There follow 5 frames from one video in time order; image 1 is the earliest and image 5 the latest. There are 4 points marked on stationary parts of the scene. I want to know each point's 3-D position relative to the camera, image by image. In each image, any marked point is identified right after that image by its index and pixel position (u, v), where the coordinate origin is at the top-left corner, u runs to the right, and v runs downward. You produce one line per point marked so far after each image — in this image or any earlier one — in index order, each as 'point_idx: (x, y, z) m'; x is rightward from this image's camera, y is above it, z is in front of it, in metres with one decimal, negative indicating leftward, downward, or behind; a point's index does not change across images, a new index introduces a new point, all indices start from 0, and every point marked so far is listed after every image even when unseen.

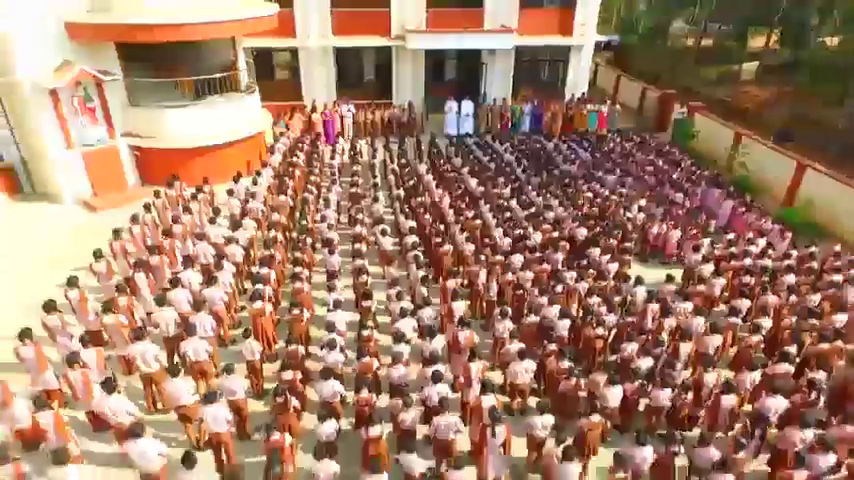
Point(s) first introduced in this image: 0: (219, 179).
0: (-4.1, +1.4, +12.4) m
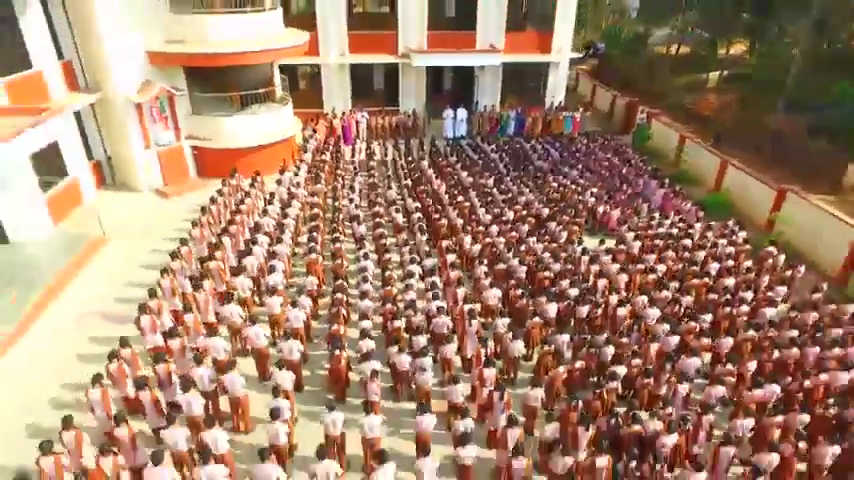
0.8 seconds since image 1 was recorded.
0: (-4.0, +1.9, +15.4) m
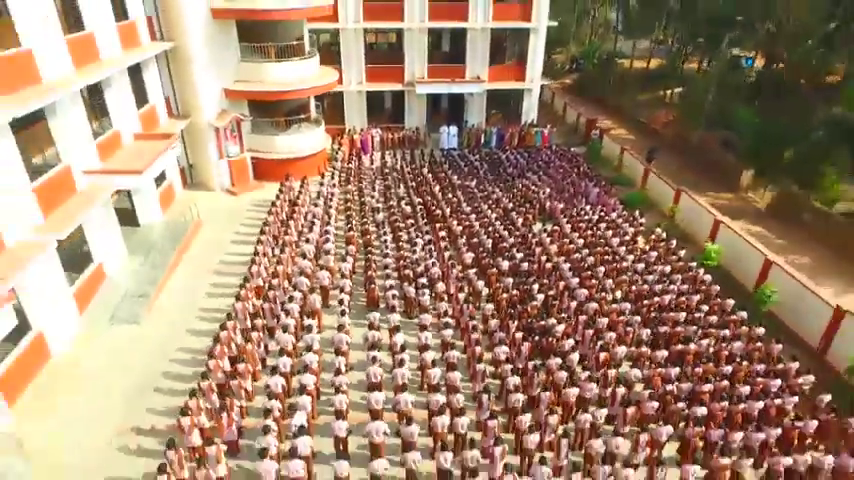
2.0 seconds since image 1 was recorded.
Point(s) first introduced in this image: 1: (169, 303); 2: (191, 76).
0: (-4.0, +2.3, +20.5) m
1: (-5.7, -1.4, +13.5) m
2: (-6.9, +4.7, +17.5) m
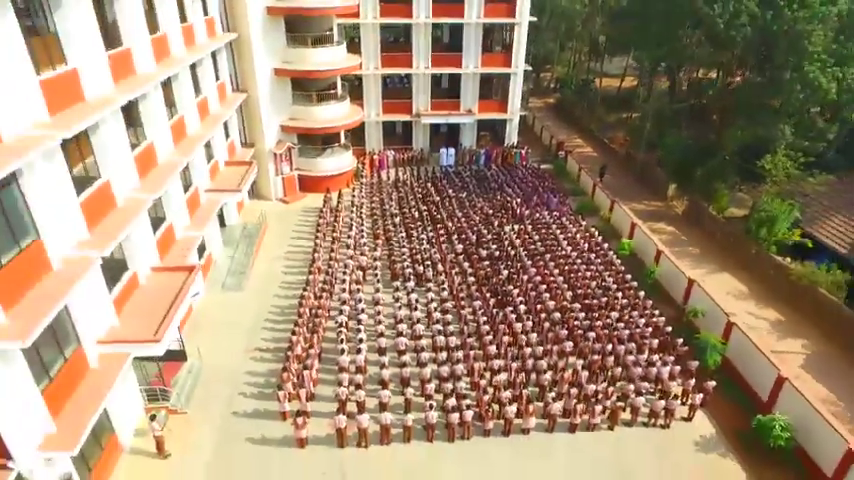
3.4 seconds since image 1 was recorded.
0: (-3.9, +2.5, +27.0) m
1: (-5.6, -1.2, +20.0) m
2: (-6.7, +4.9, +24.0) m
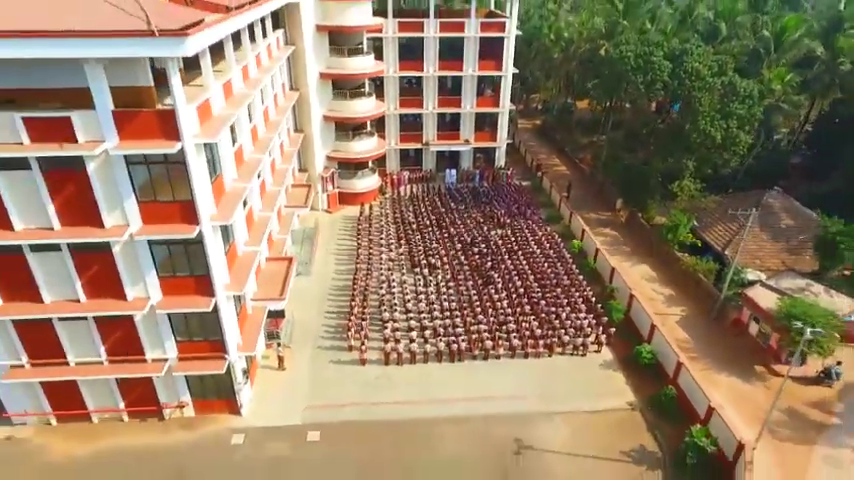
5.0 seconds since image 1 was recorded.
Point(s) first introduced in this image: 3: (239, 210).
0: (-3.4, +2.4, +35.7) m
1: (-5.2, -1.3, +28.7) m
2: (-6.3, +4.8, +32.7) m
3: (-5.9, +0.9, +19.0) m
